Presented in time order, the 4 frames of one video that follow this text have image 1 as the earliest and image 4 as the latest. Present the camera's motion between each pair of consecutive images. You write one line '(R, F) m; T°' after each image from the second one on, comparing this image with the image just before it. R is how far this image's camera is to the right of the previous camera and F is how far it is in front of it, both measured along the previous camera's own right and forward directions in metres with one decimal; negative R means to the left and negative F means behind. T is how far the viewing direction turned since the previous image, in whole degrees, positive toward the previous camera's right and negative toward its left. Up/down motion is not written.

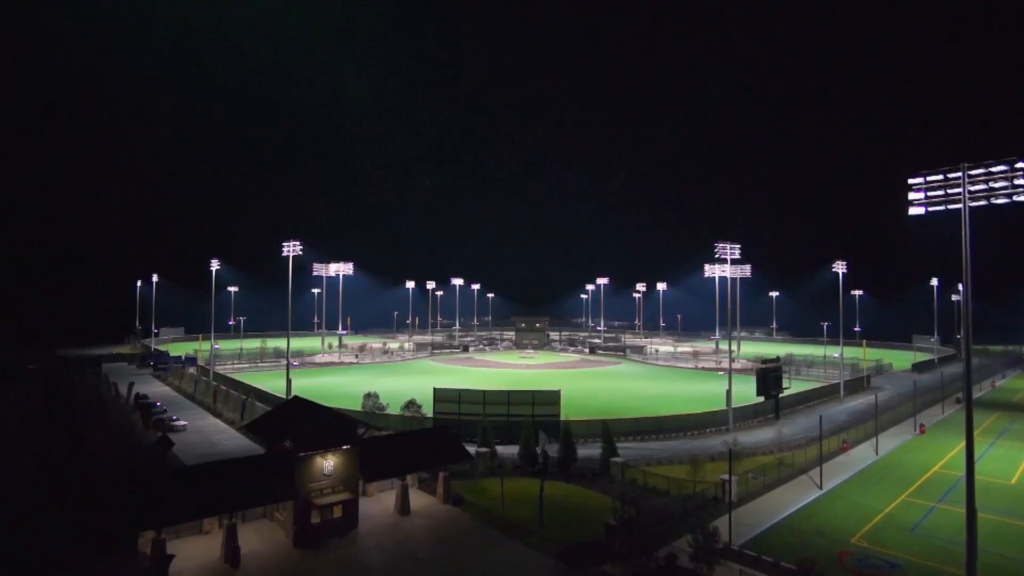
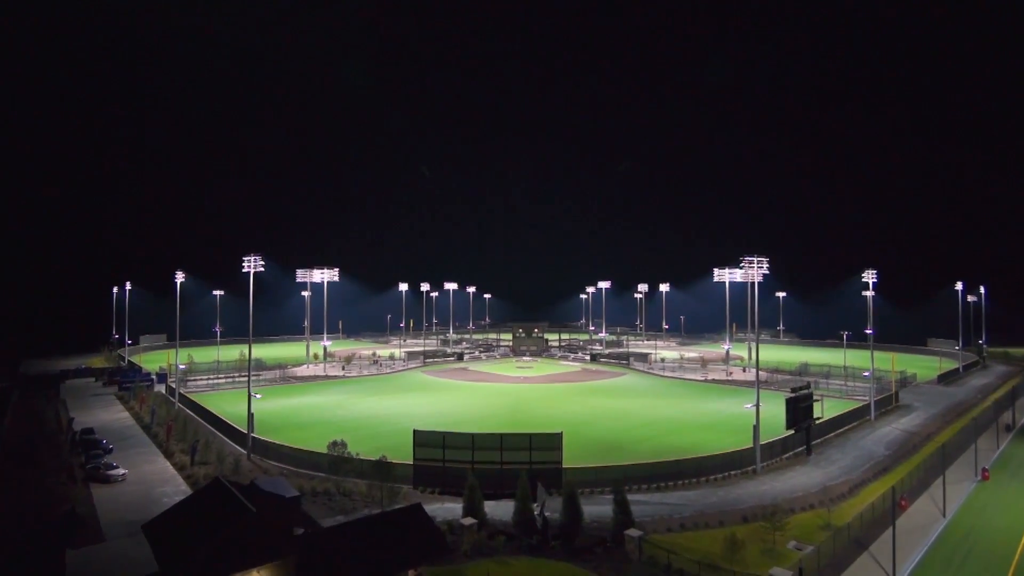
(+0.2, +4.3) m; 0°
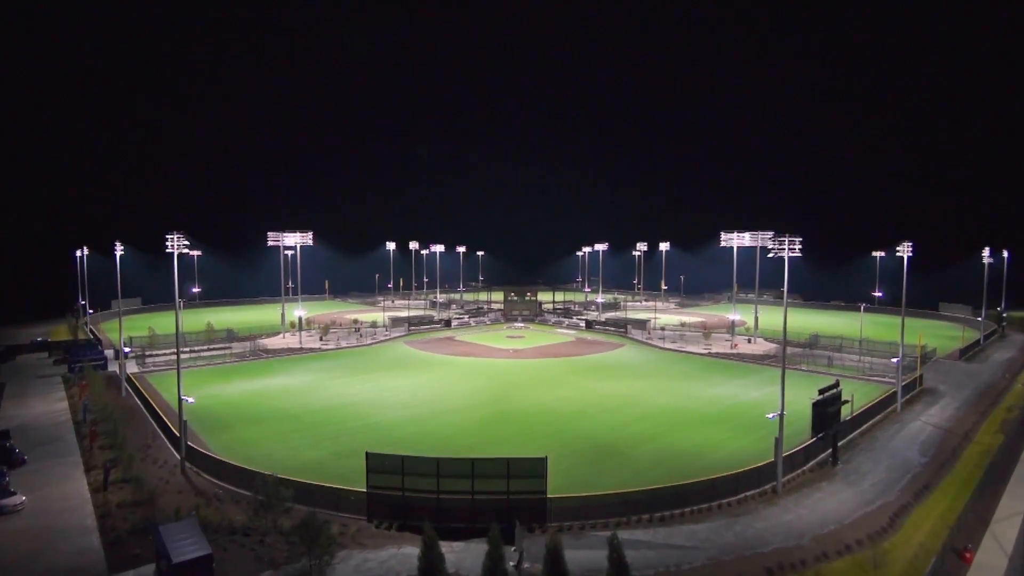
(+0.8, +4.9) m; 0°
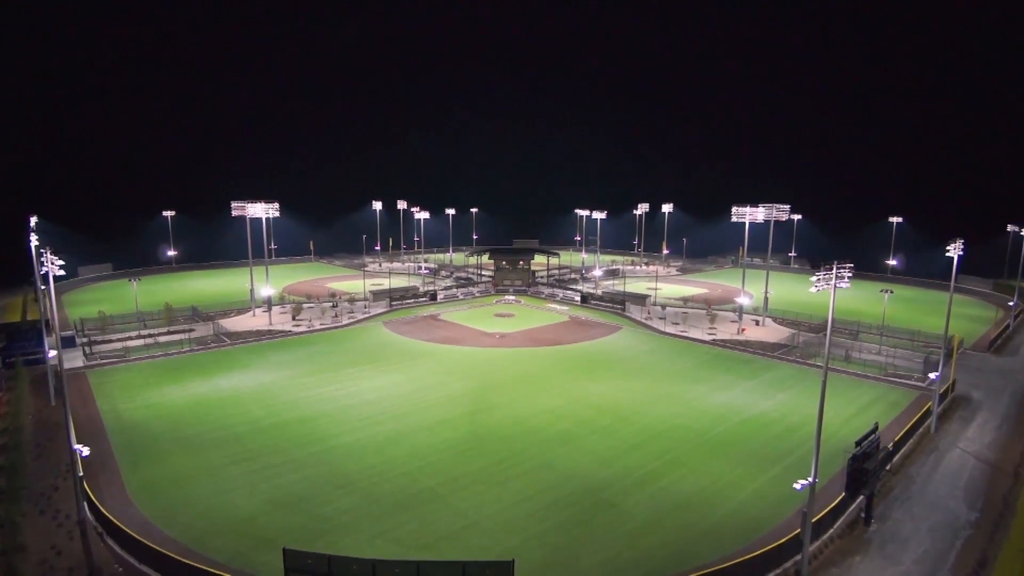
(+1.0, +5.2) m; 0°
